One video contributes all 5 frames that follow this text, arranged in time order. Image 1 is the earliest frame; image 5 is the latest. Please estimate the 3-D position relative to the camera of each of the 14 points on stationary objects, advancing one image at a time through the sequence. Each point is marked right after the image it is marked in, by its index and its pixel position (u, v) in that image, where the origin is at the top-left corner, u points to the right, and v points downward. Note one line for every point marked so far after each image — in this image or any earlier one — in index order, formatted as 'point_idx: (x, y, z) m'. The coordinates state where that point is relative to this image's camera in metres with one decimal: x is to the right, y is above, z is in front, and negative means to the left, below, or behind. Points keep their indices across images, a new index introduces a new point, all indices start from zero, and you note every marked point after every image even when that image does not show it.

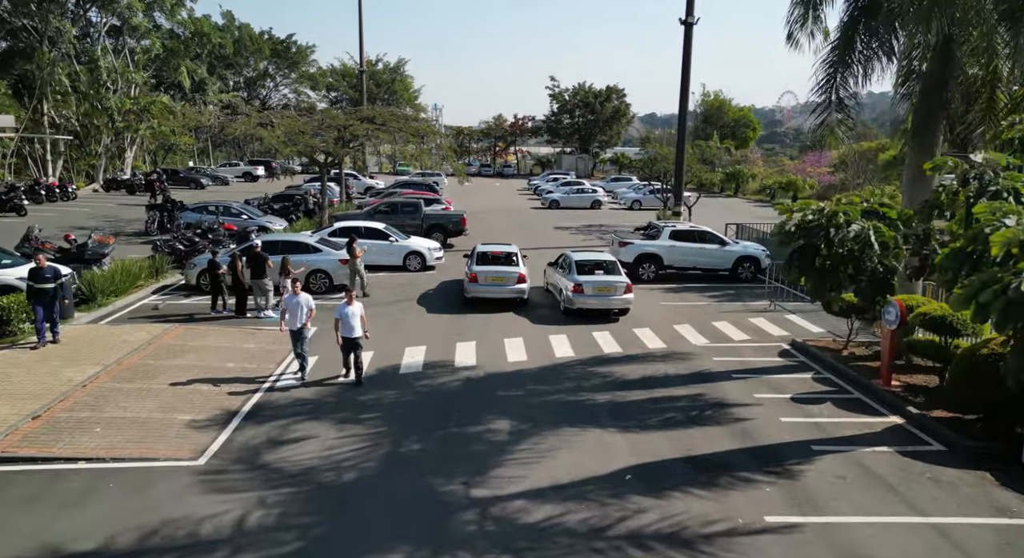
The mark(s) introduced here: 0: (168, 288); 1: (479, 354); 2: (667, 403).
0: (-8.3, -0.2, +17.3) m
1: (-0.6, -1.4, +13.0) m
2: (+2.3, -1.8, +10.6) m
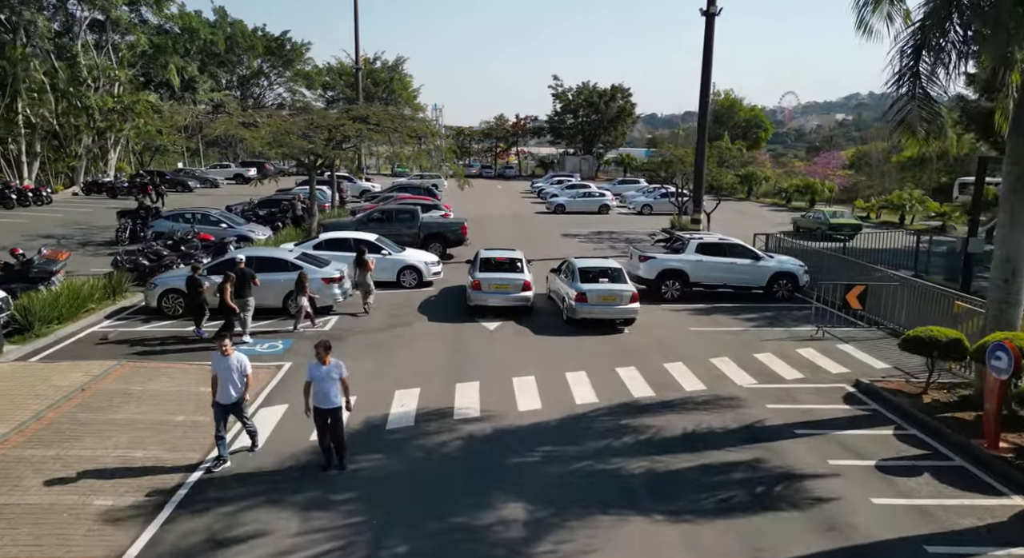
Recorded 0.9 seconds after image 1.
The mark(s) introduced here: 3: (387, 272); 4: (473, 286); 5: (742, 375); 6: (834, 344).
0: (-8.1, -0.7, +15.1) m
1: (-0.4, -1.8, +10.8) m
2: (+2.5, -2.3, +8.4) m
3: (-3.3, +0.2, +18.8) m
4: (-0.9, -0.2, +17.2) m
5: (+3.9, -1.6, +12.2) m
6: (+6.2, -1.3, +13.8) m
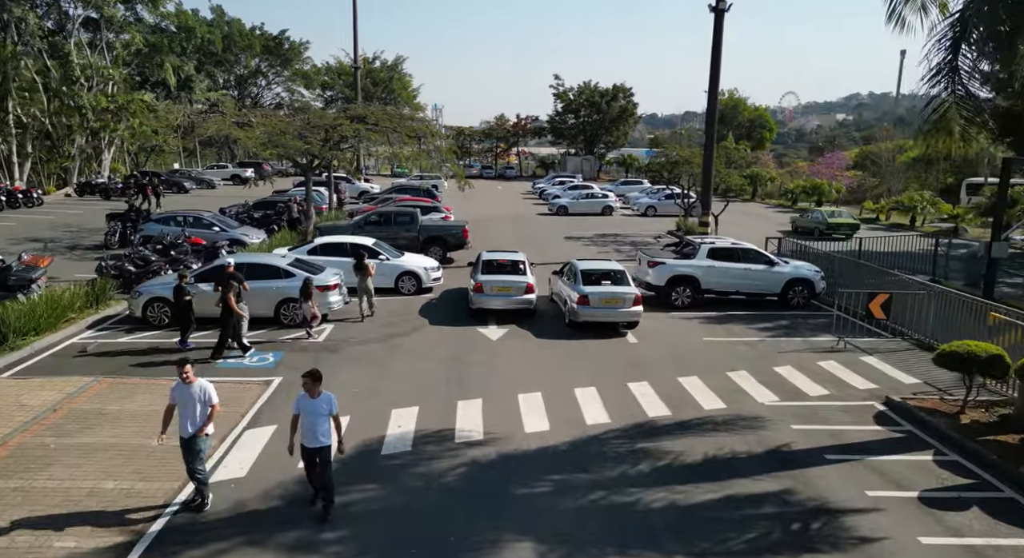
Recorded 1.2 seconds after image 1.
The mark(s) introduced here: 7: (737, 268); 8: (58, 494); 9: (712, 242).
0: (-8.0, -0.8, +14.3) m
1: (-0.4, -2.0, +10.1) m
2: (+2.5, -2.4, +7.7) m
3: (-3.2, 0.0, +18.0) m
4: (-0.8, -0.3, +16.4) m
5: (+4.0, -1.8, +11.4) m
6: (+6.3, -1.4, +13.1) m
7: (+5.3, +0.3, +16.8) m
8: (-4.8, -2.3, +7.6) m
9: (+4.8, +0.9, +17.2) m
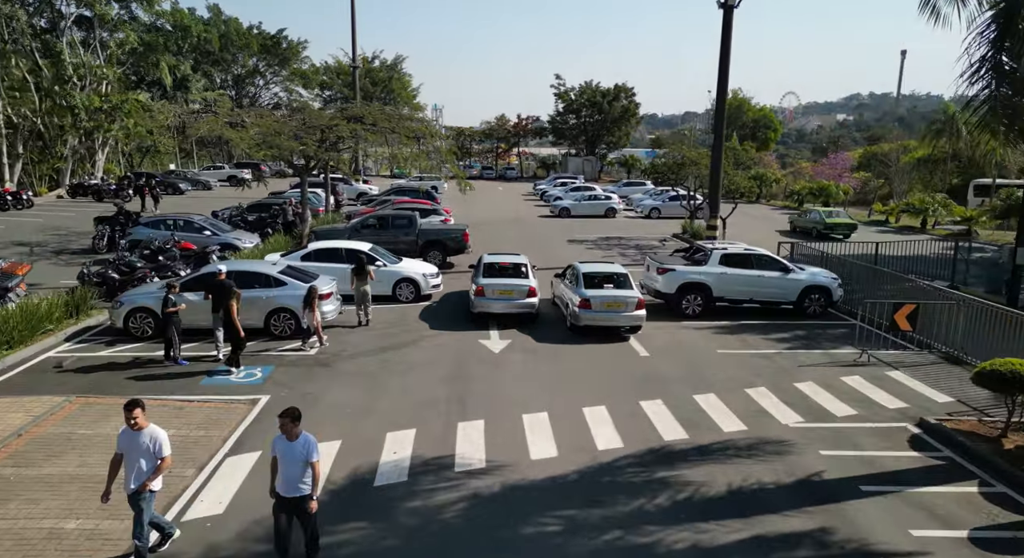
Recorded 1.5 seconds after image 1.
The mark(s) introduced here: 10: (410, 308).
0: (-8.0, -1.0, +13.5) m
1: (-0.3, -2.1, +9.3) m
2: (+2.6, -2.6, +6.9) m
3: (-3.1, -0.1, +17.2) m
4: (-0.8, -0.5, +15.7) m
5: (+4.0, -1.9, +10.6) m
6: (+6.3, -1.6, +12.3) m
7: (+5.3, +0.1, +16.1) m
8: (-4.7, -2.4, +6.8) m
9: (+4.8, +0.7, +16.5) m
10: (-2.4, -0.7, +17.1) m
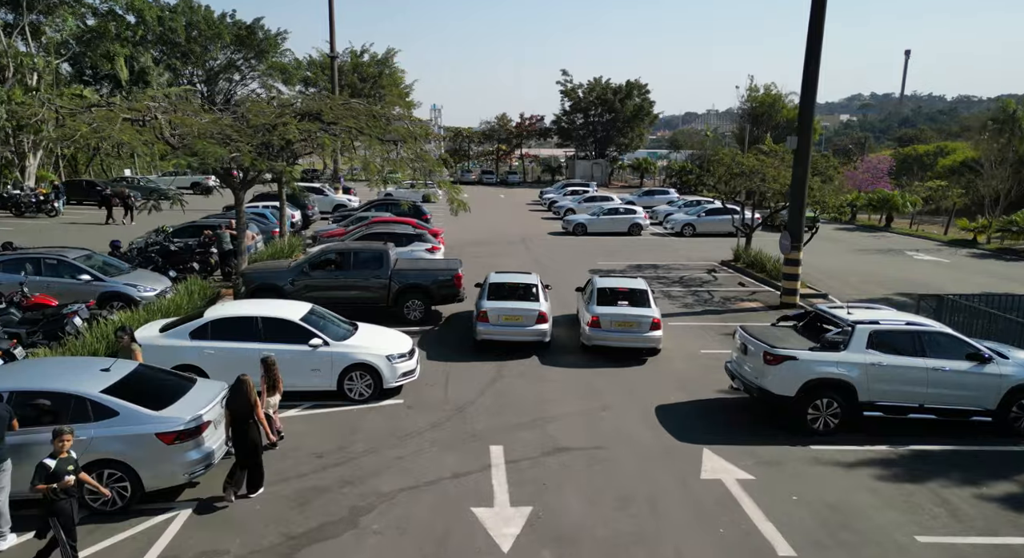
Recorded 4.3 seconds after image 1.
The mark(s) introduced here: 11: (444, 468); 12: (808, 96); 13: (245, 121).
0: (-7.7, -2.3, +7.2) m
1: (-0.1, -3.4, +3.0) m
2: (+2.8, -3.9, +0.6) m
3: (-2.9, -1.4, +10.9) m
4: (-0.6, -1.8, +9.3) m
5: (+4.3, -3.2, +4.3) m
6: (+6.6, -2.9, +6.0) m
7: (+5.5, -1.2, +9.7) m
8: (-4.5, -3.7, +0.4) m
9: (+5.1, -0.6, +10.1) m
10: (-2.2, -2.0, +10.7) m
11: (-0.8, -2.3, +8.9) m
12: (+7.2, +4.4, +17.4) m
13: (-7.0, +4.2, +18.7) m
